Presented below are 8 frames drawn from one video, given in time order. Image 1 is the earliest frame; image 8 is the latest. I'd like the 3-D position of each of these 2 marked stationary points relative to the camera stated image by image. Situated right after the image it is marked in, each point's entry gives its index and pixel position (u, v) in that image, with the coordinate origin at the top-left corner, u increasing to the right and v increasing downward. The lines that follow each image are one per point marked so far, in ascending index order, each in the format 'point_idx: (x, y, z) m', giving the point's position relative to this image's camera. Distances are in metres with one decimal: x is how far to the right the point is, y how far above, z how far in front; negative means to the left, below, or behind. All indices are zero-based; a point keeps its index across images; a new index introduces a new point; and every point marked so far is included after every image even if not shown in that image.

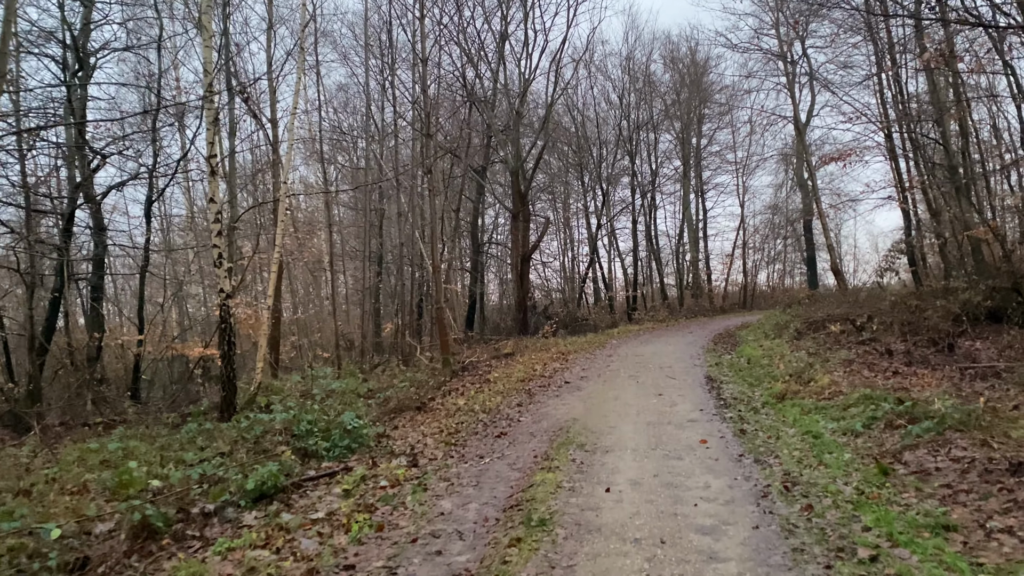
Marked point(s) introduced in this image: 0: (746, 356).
0: (+4.3, -1.2, +14.7) m
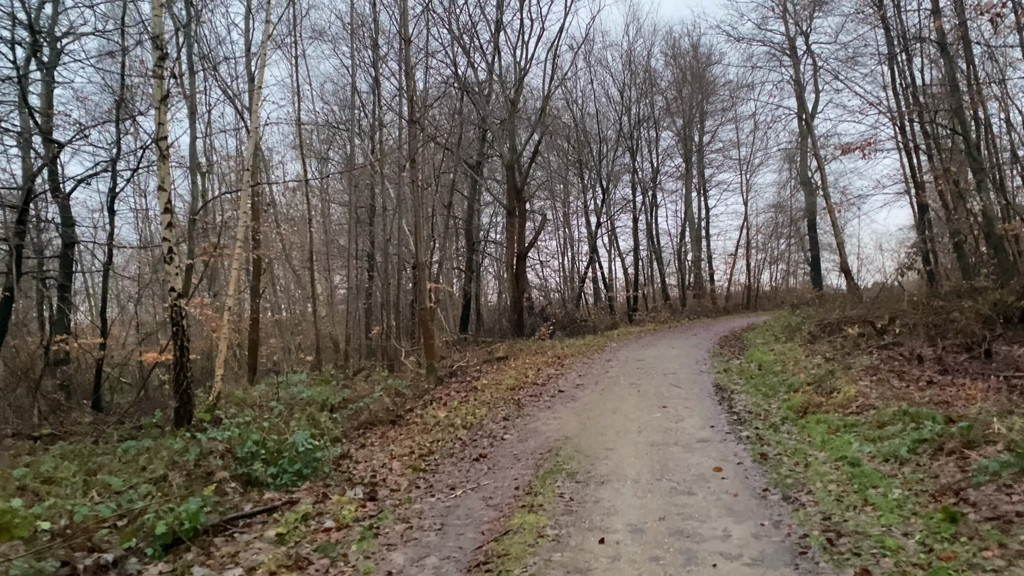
0: (+4.1, -1.2, +13.6) m
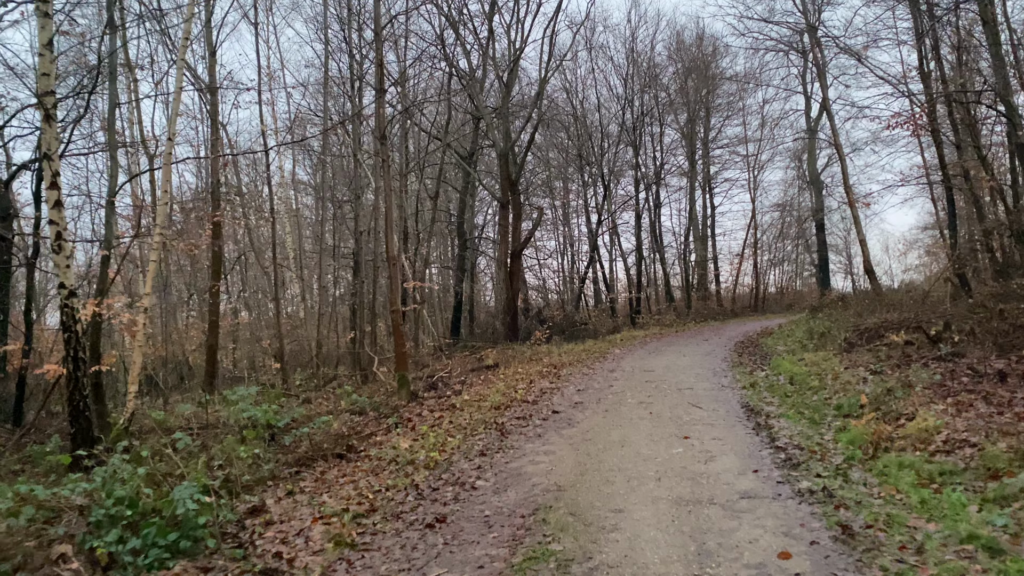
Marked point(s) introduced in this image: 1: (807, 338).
0: (+3.9, -1.2, +11.6) m
1: (+5.7, -1.0, +15.6) m
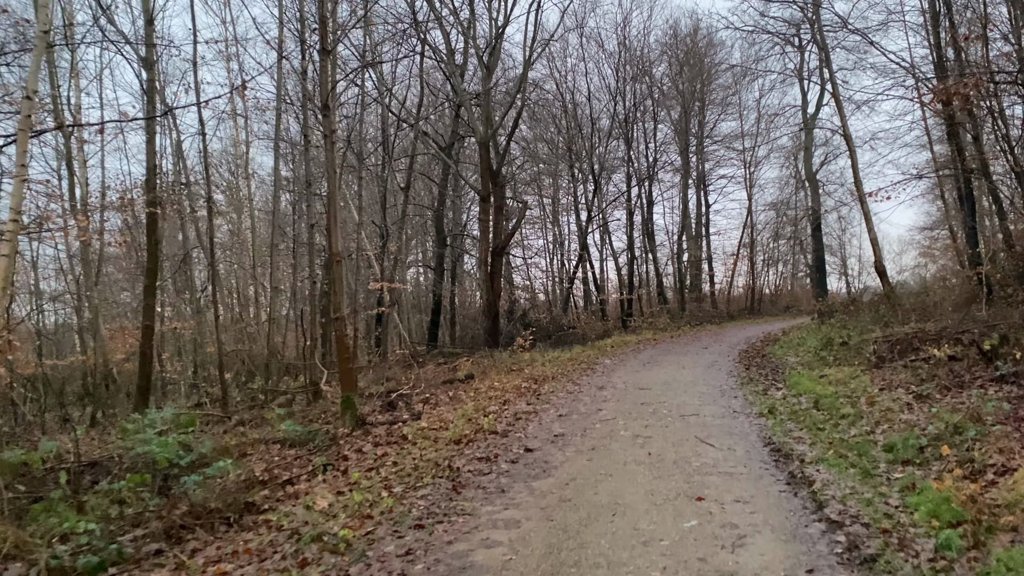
0: (+3.6, -1.3, +9.7) m
1: (+5.3, -1.0, +13.8) m
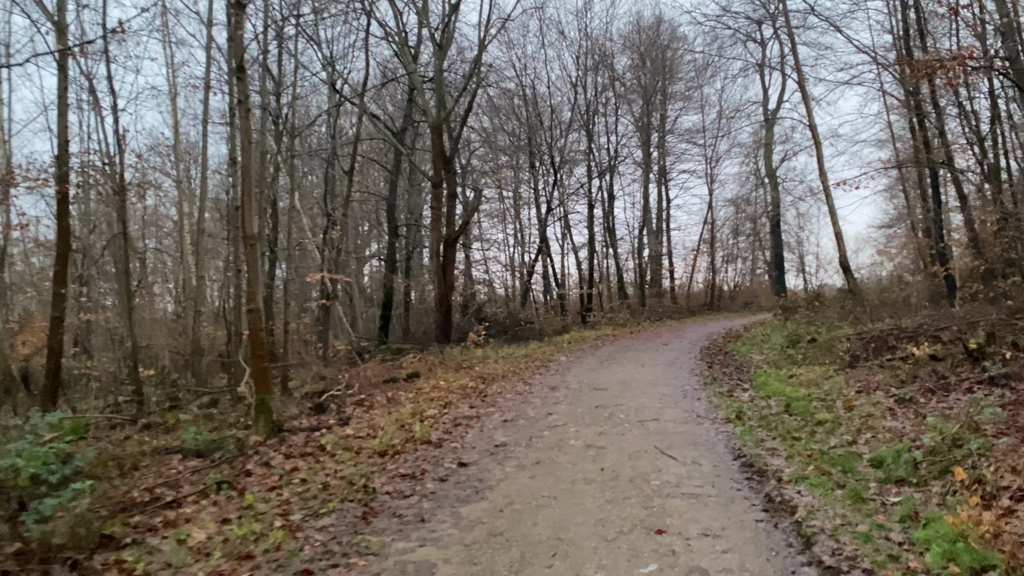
0: (+2.9, -1.2, +8.8) m
1: (+4.5, -0.9, +13.0) m
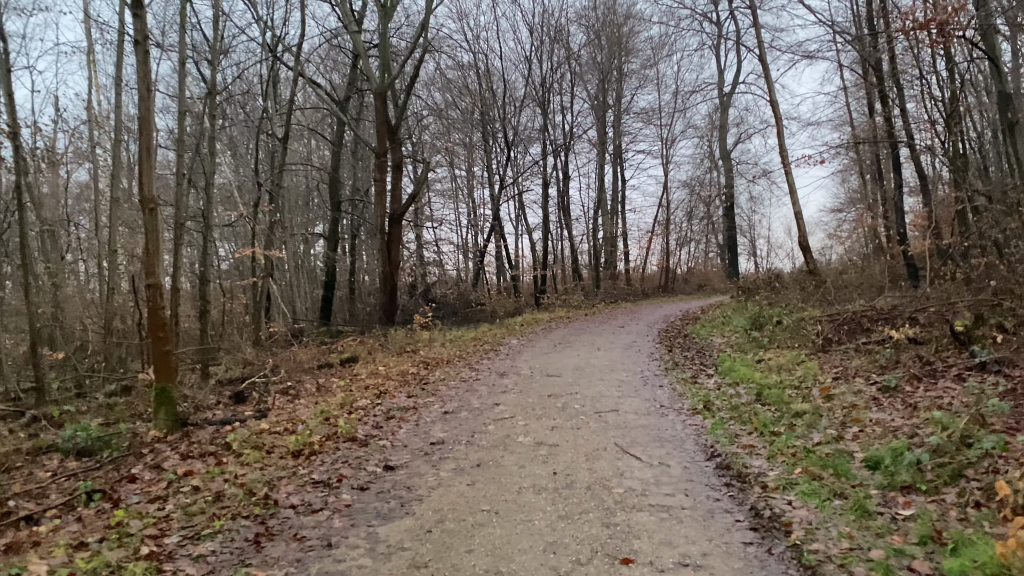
0: (+2.3, -1.0, +8.0) m
1: (+3.7, -0.6, +12.3) m
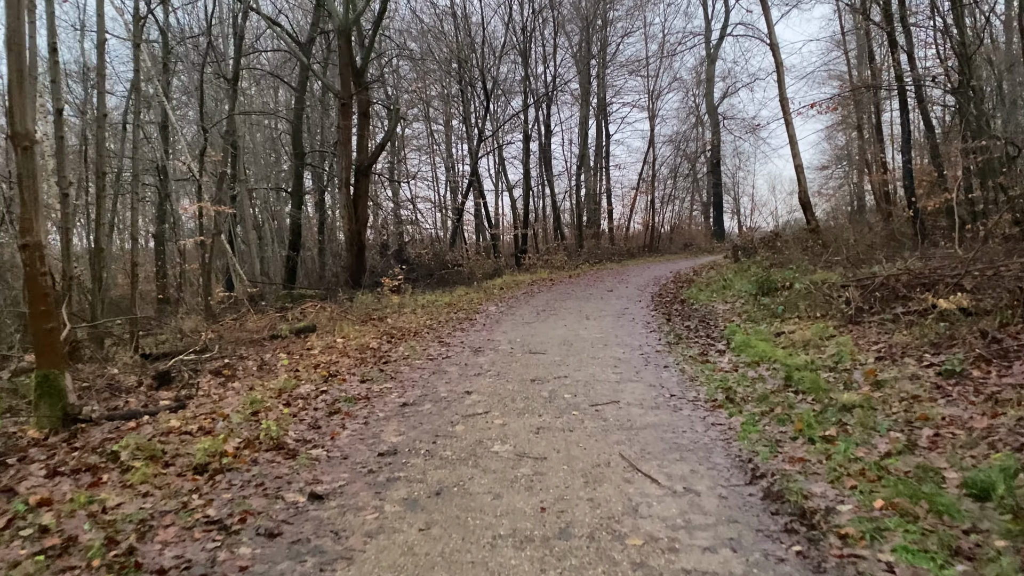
0: (+2.1, -0.6, +6.7) m
1: (+3.4, -0.1, +10.9) m
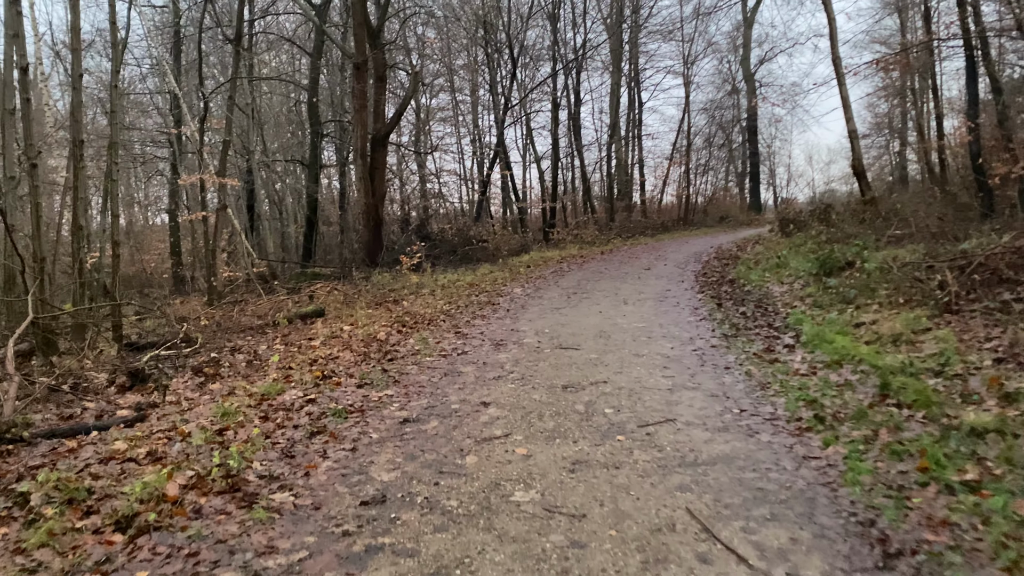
0: (+2.3, -0.5, +5.5) m
1: (+3.7, +0.2, +9.6) m
